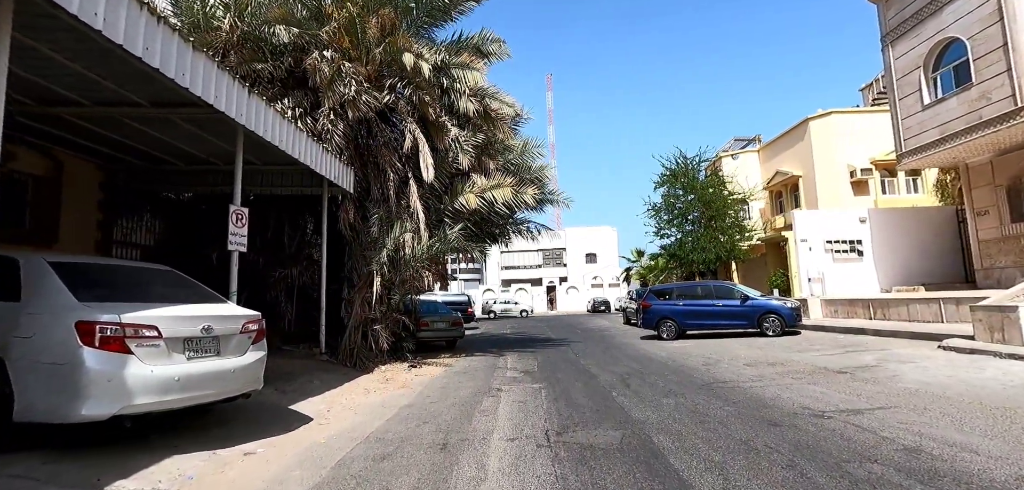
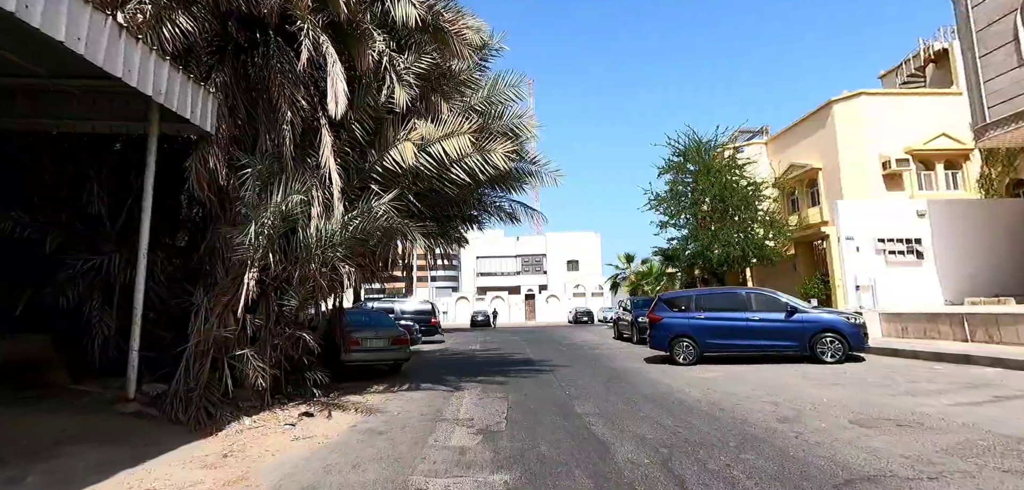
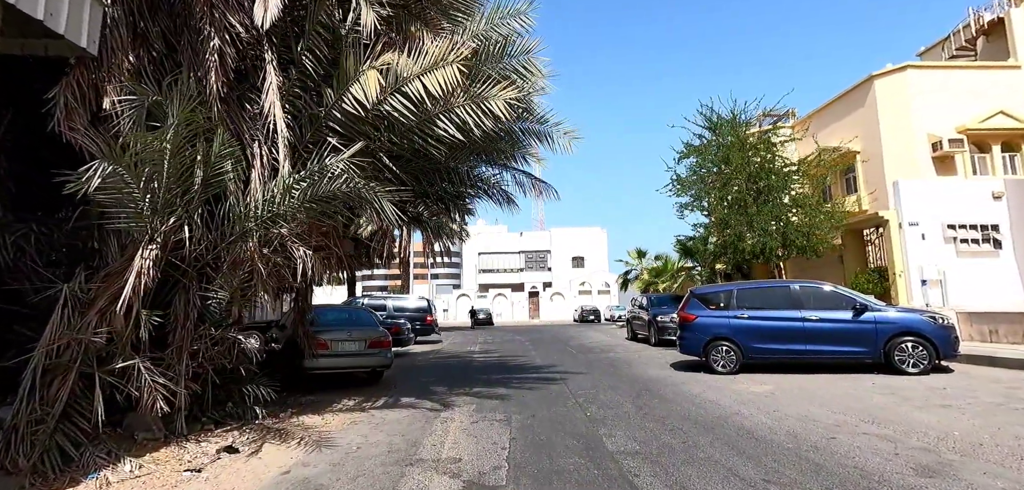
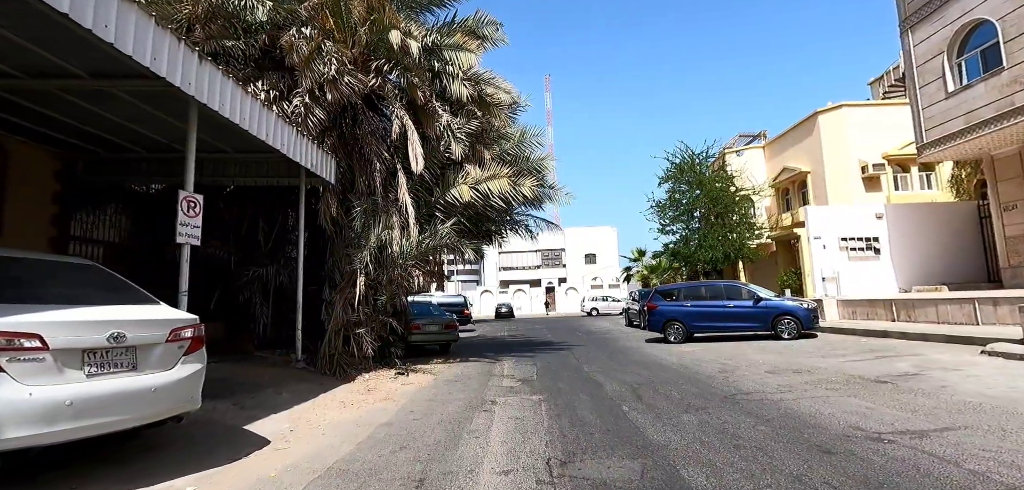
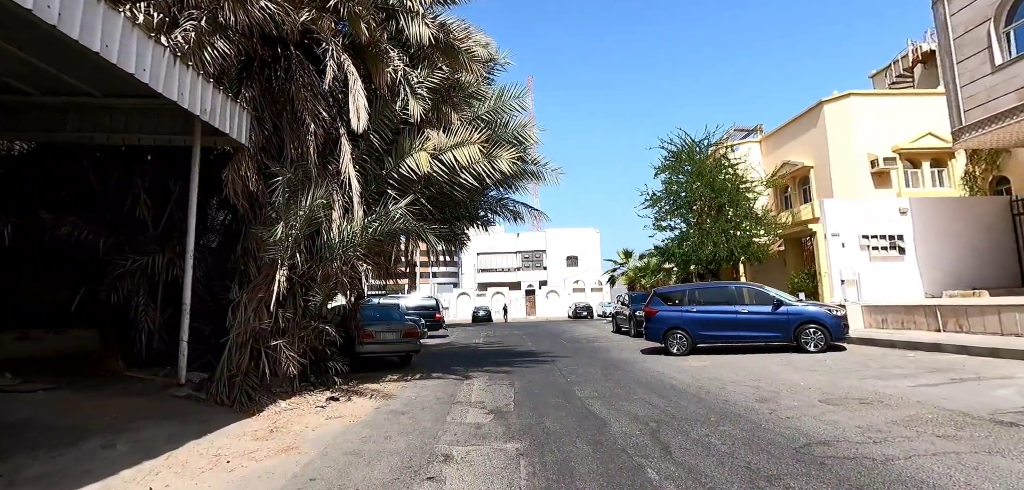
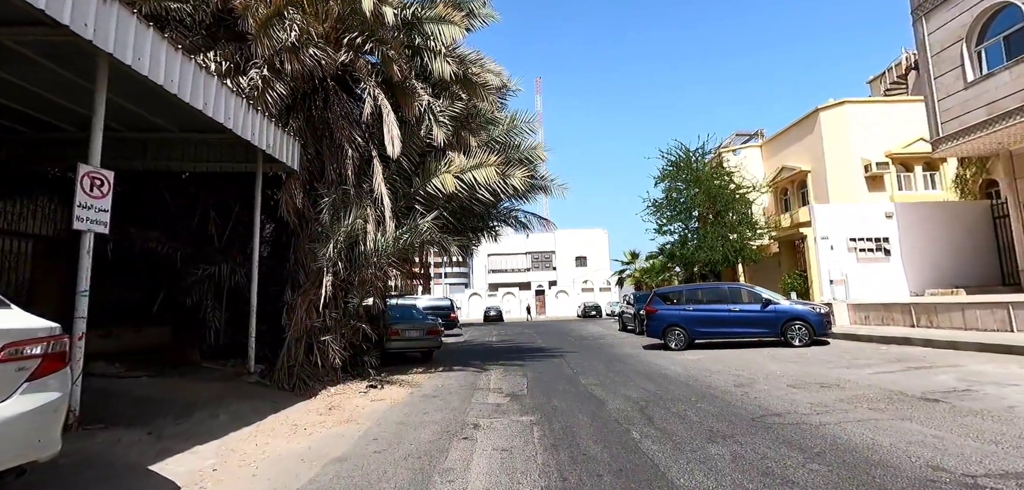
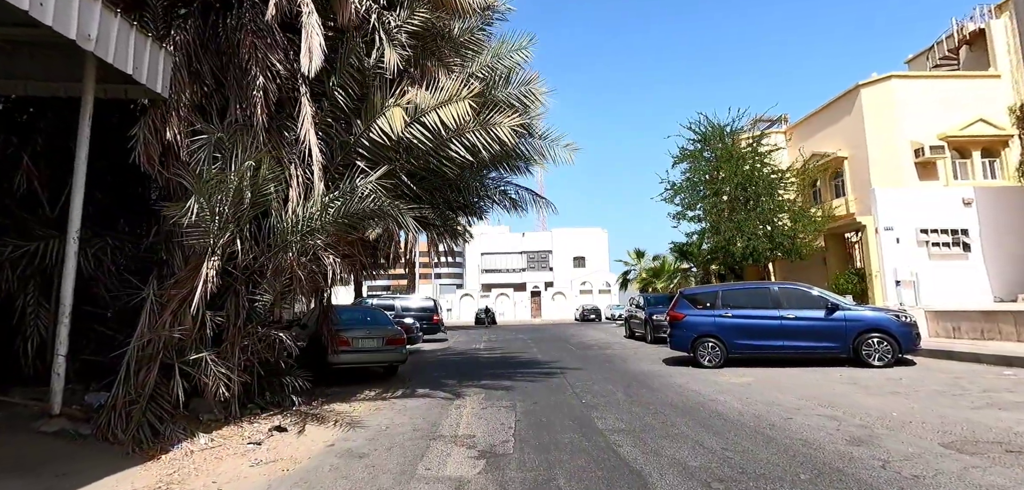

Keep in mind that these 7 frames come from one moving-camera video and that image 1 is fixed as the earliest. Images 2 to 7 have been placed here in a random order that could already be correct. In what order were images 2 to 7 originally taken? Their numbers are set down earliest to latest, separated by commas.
4, 6, 5, 2, 7, 3
